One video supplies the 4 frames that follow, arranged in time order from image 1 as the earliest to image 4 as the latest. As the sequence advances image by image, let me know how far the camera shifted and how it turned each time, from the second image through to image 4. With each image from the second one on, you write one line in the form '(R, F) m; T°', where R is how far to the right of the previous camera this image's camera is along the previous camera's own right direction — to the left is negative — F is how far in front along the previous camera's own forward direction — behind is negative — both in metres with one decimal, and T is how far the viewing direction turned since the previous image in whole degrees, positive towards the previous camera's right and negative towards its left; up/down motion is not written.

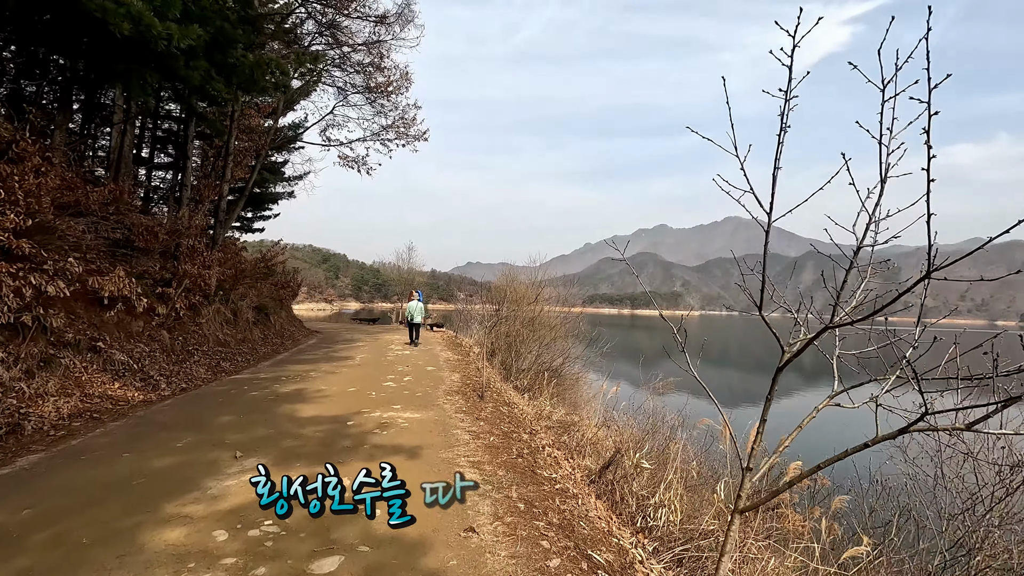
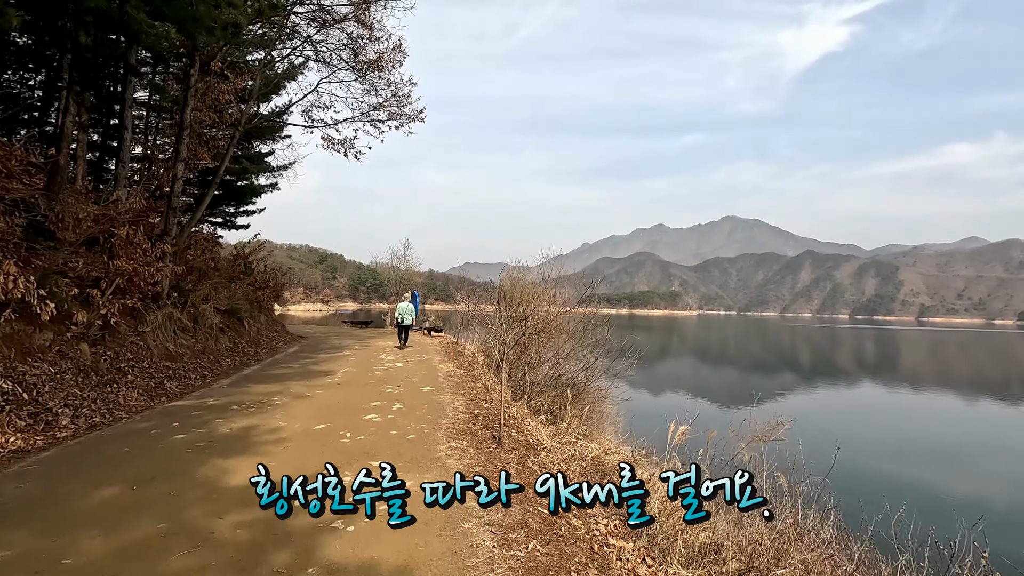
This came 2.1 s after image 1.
(-0.3, +1.9) m; 0°
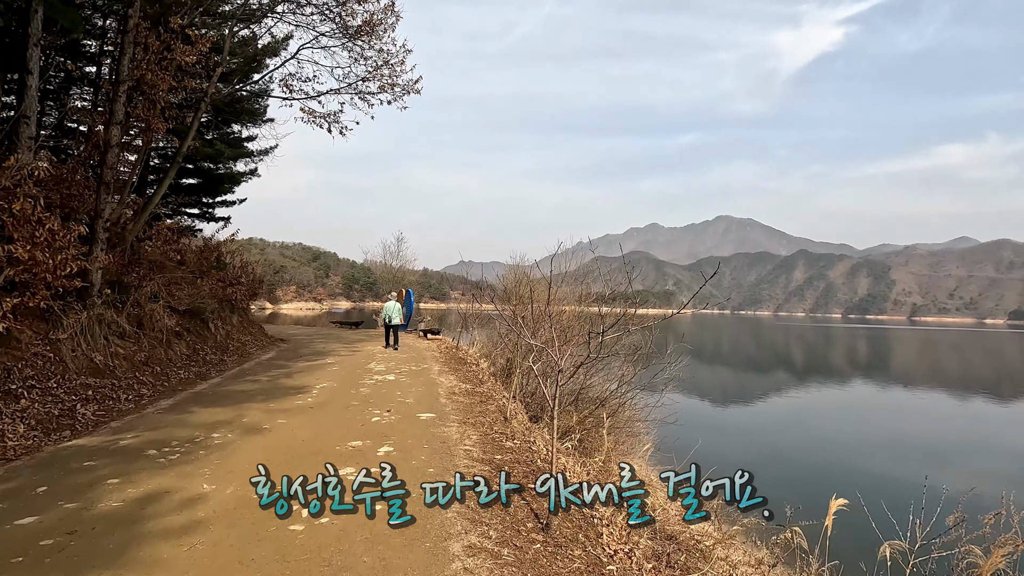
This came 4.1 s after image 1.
(-0.4, +1.8) m; +1°
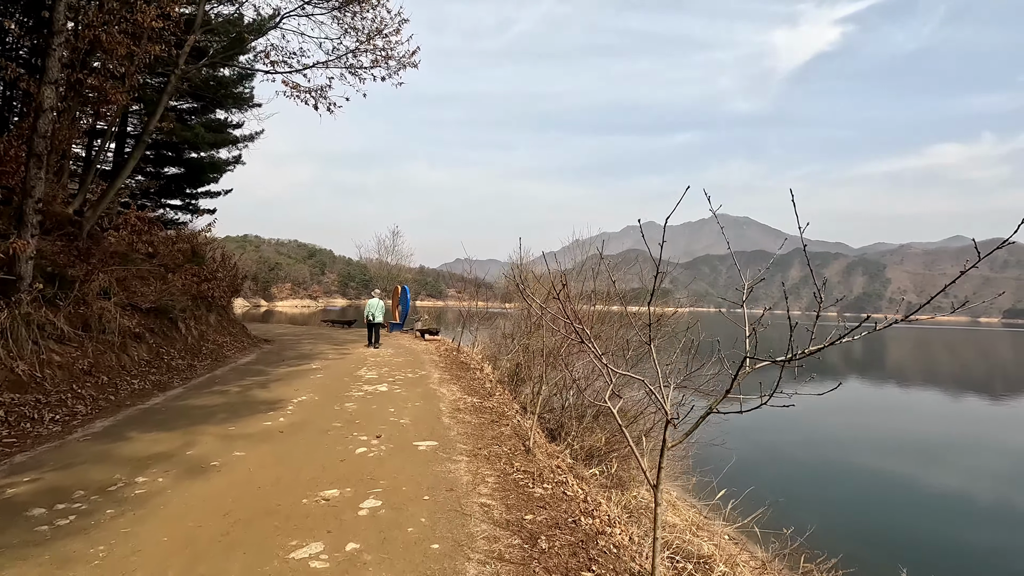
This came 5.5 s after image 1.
(-0.3, +1.2) m; 0°
